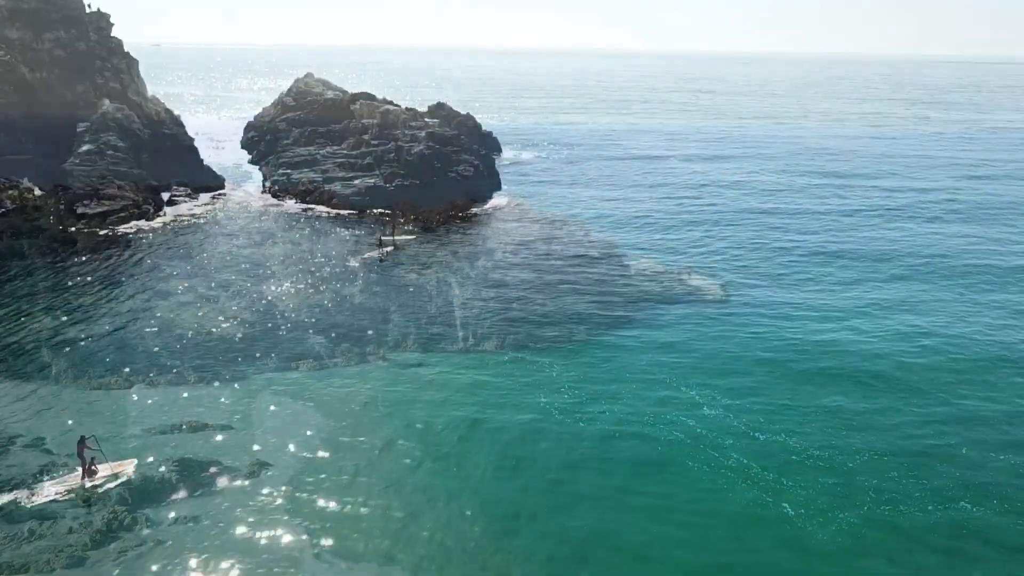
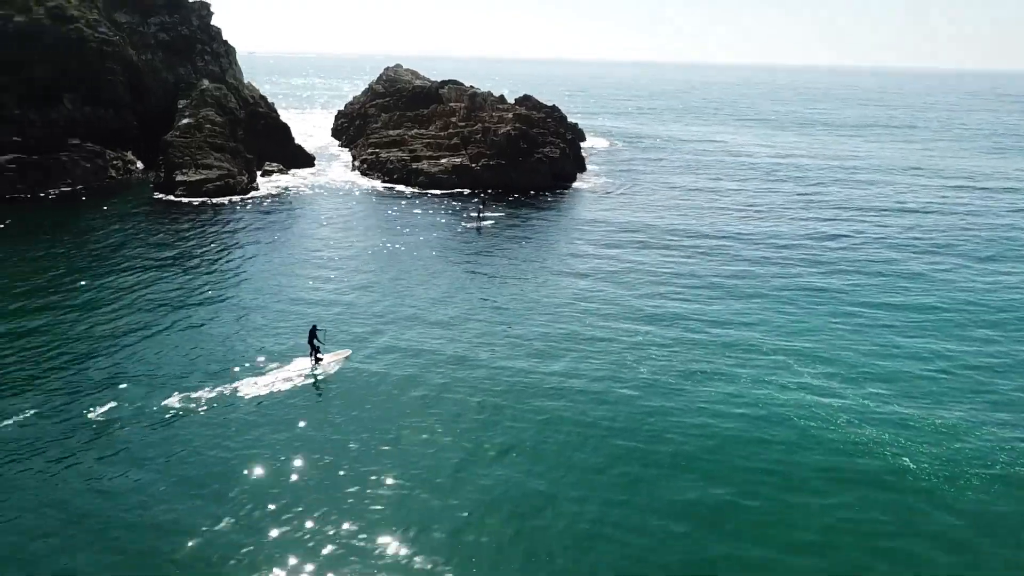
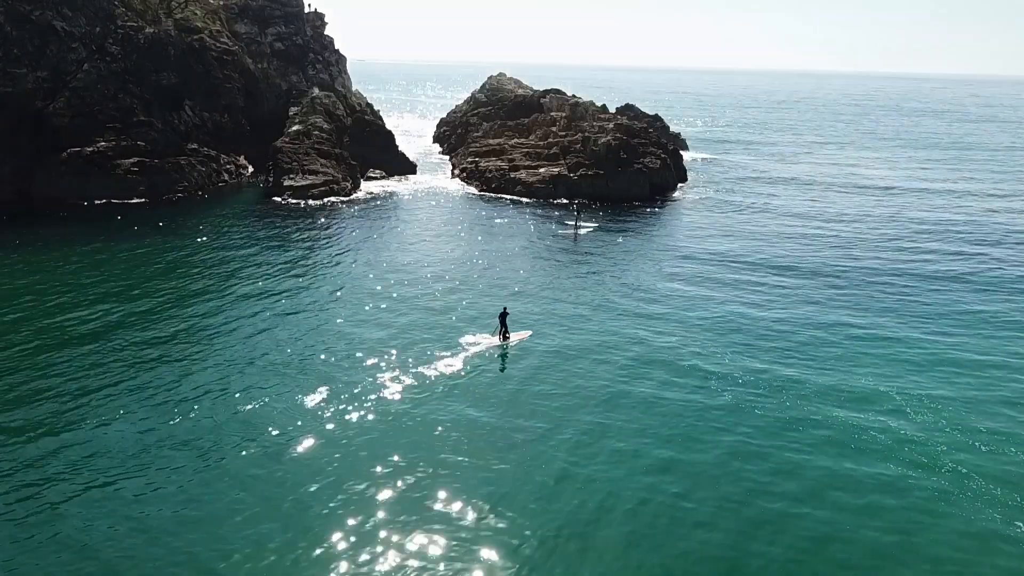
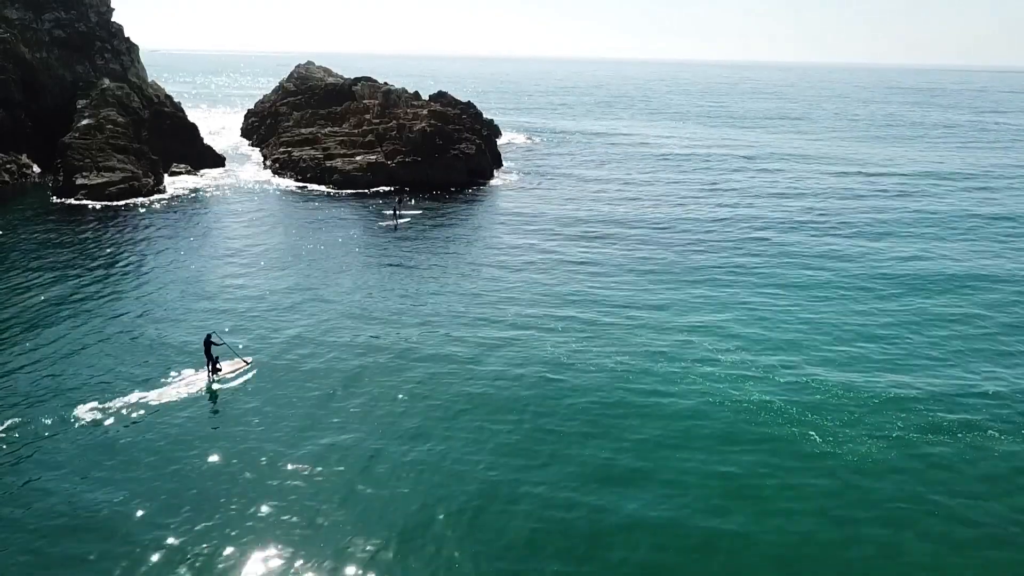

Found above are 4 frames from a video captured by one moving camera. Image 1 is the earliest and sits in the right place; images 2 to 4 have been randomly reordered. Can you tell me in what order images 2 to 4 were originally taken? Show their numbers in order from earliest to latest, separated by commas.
4, 2, 3
